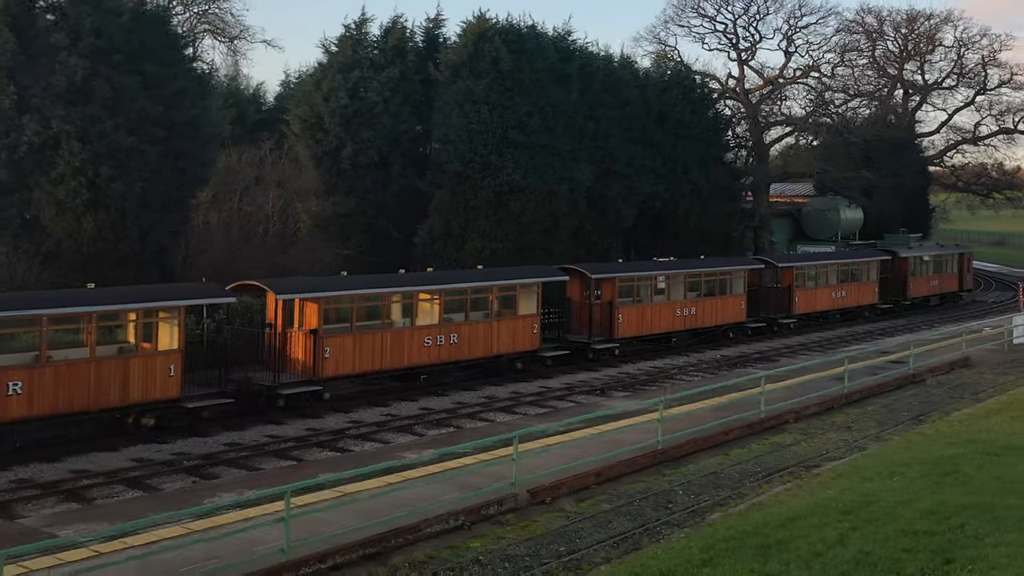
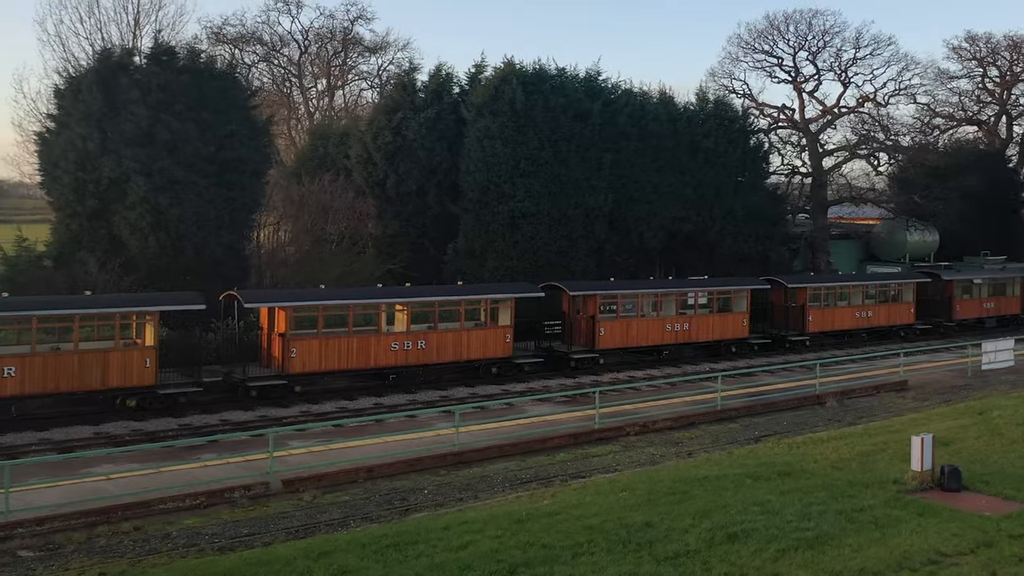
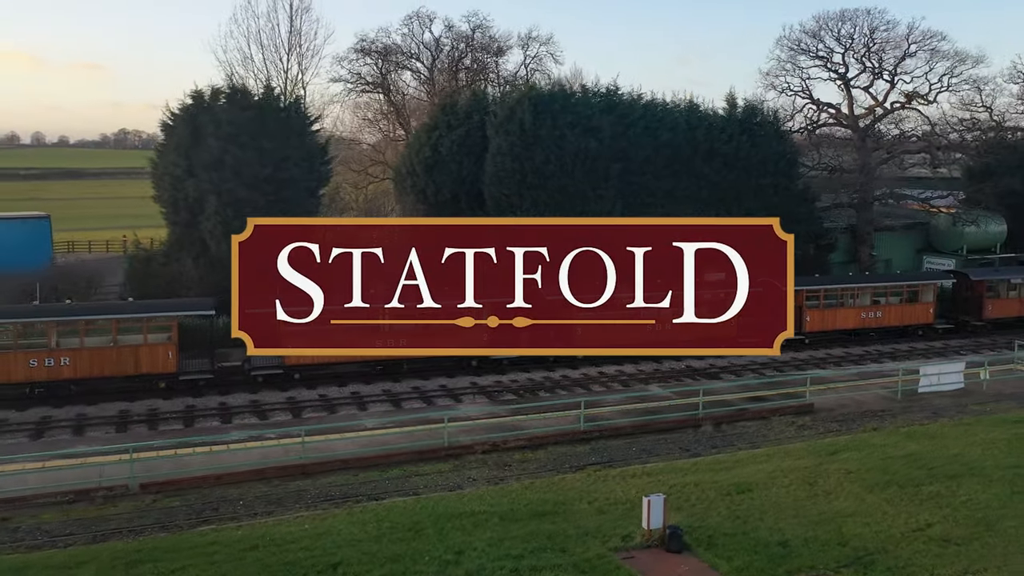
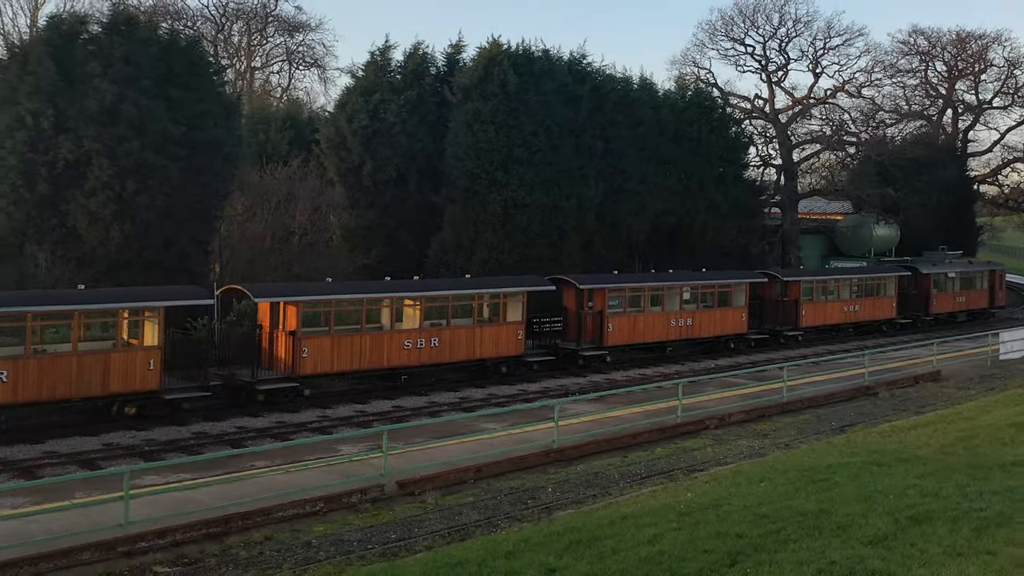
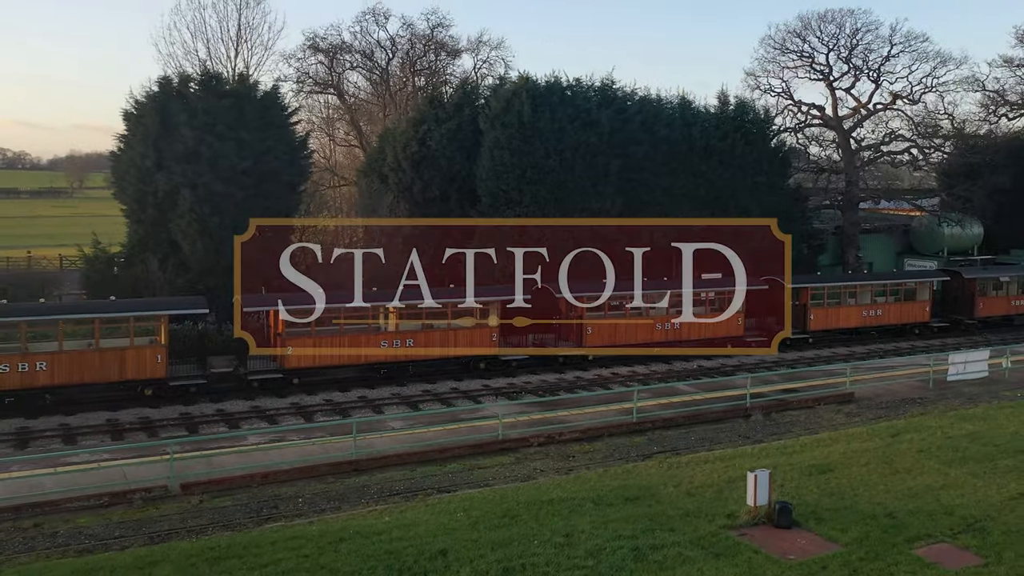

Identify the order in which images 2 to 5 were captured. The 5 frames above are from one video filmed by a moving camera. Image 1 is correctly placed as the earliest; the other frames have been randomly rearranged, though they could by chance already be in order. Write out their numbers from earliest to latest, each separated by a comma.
4, 2, 5, 3
